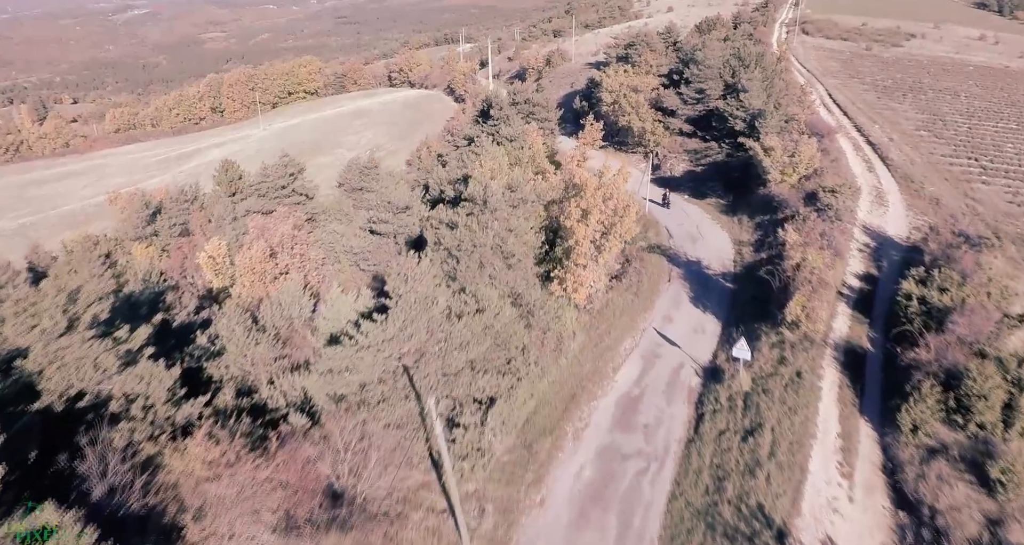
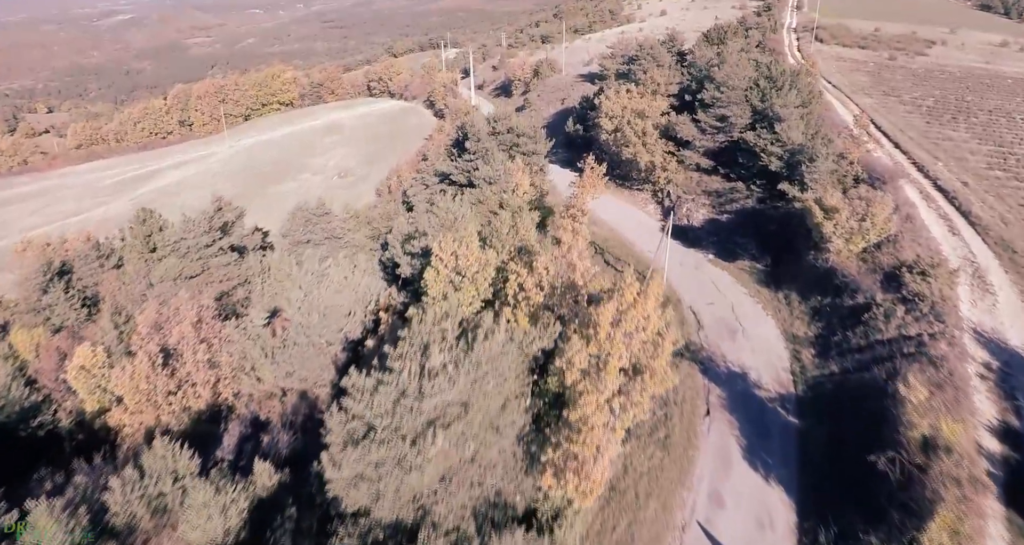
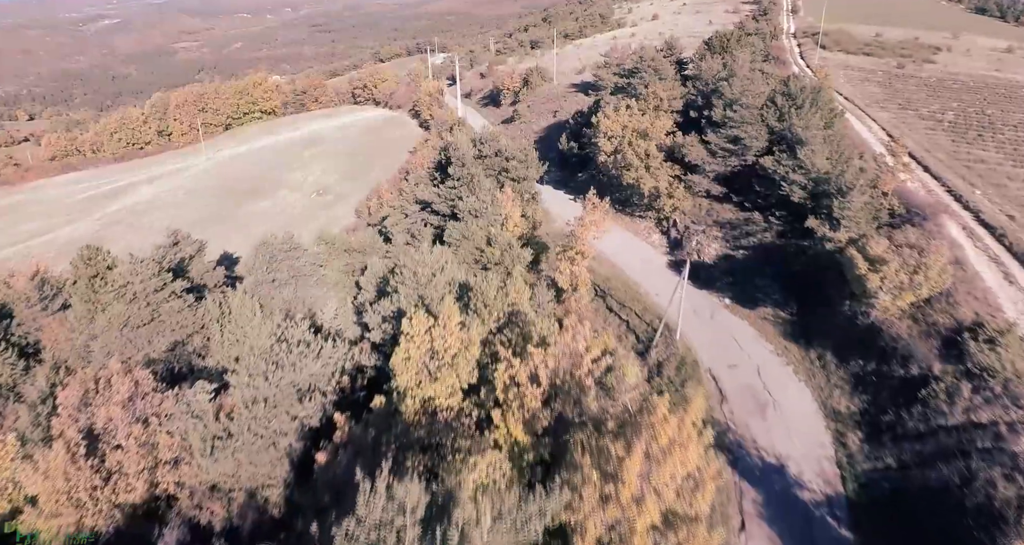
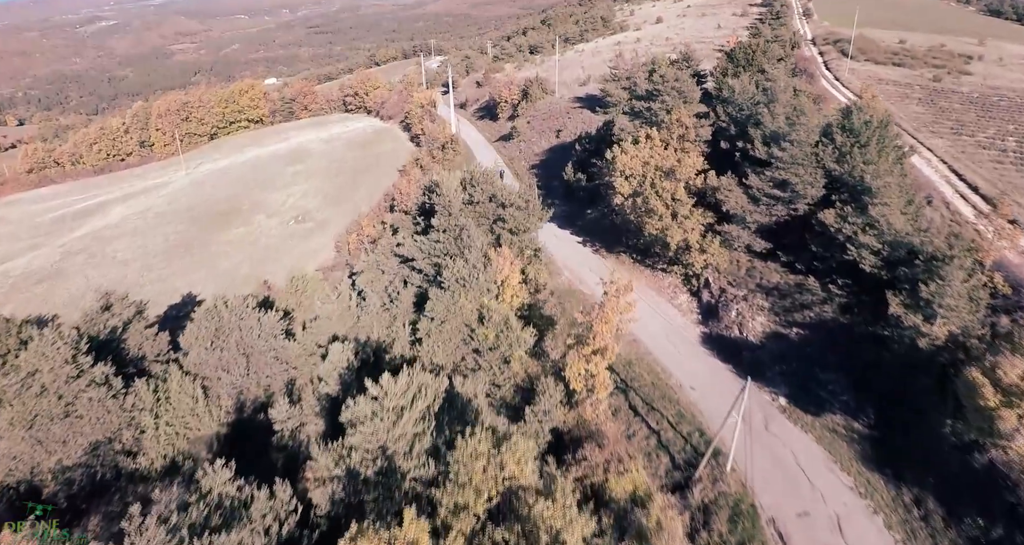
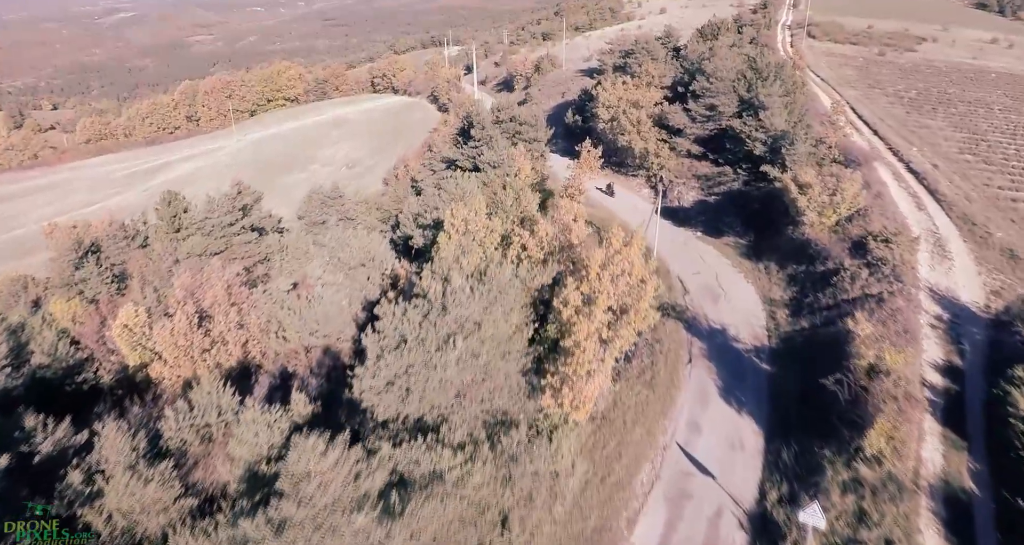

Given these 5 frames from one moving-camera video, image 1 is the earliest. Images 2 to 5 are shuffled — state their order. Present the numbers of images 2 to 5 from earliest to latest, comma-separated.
5, 2, 3, 4
